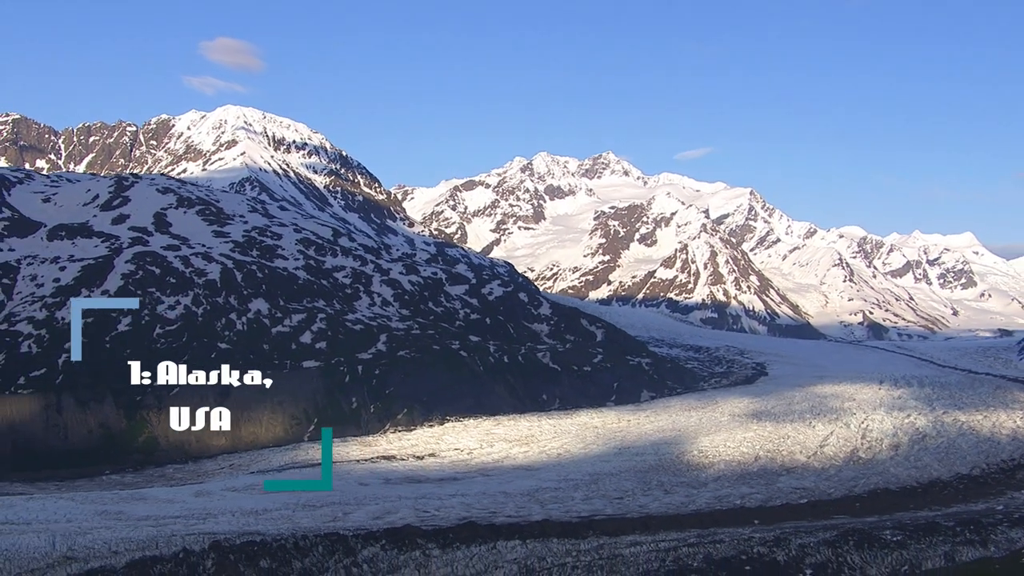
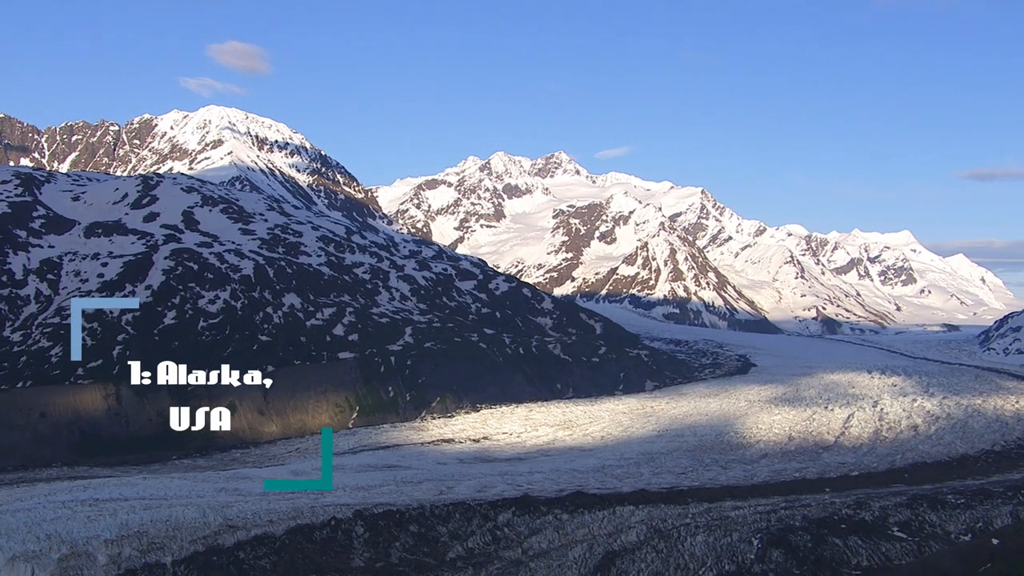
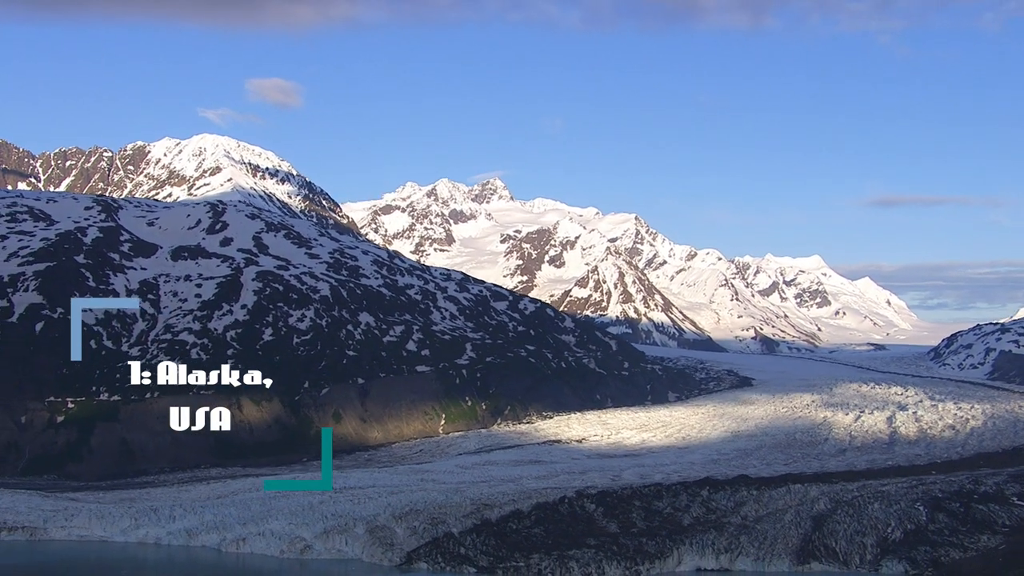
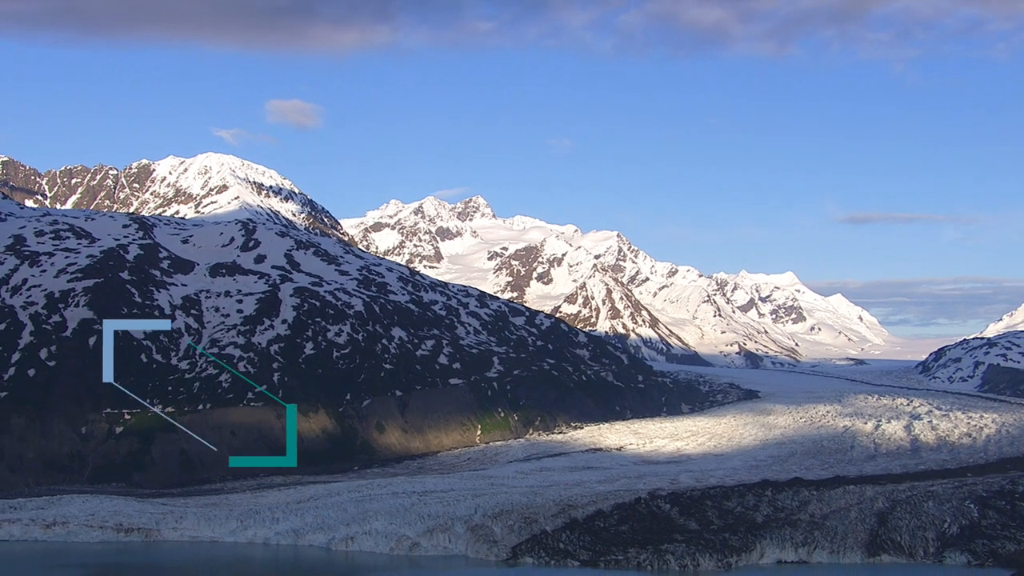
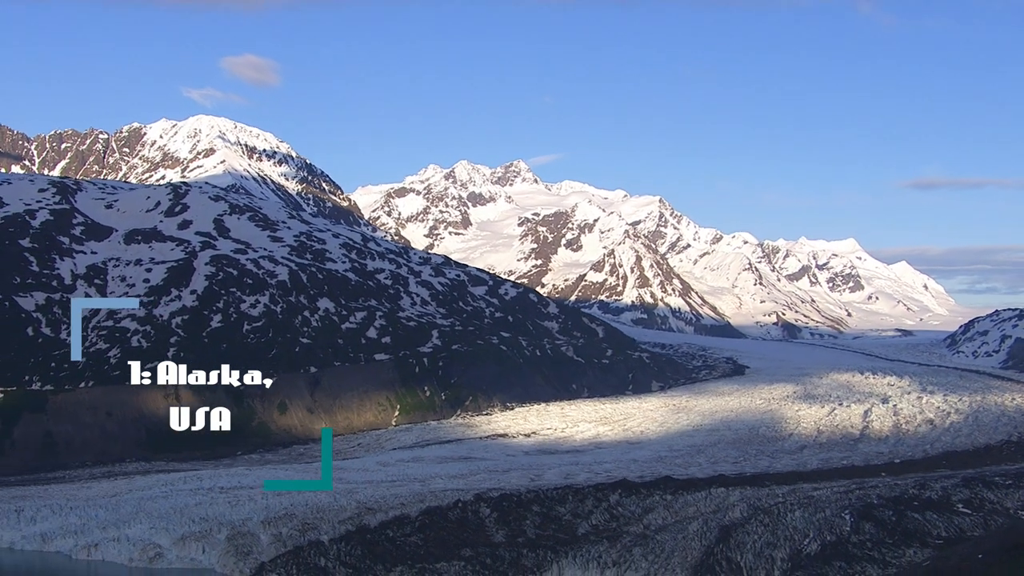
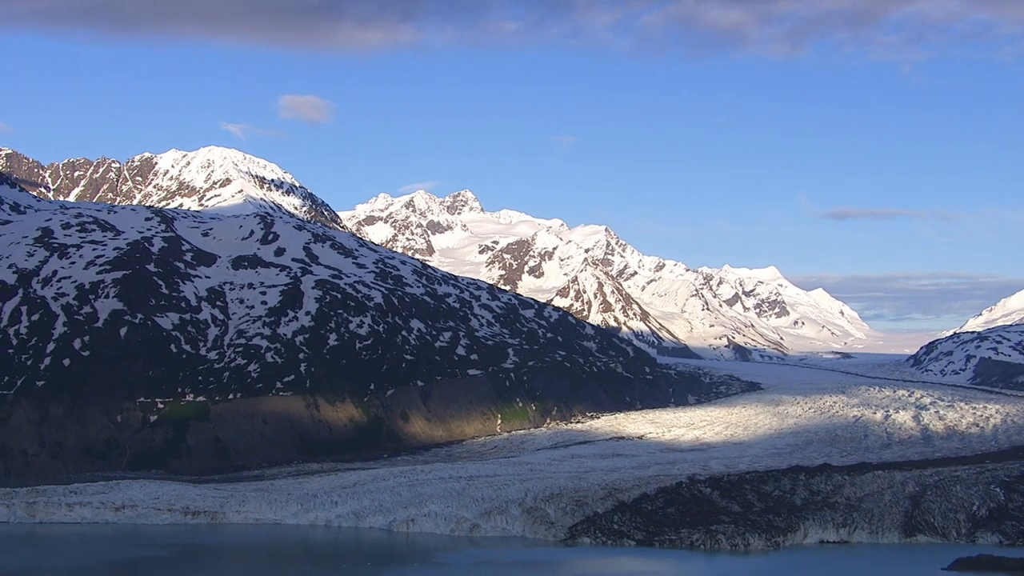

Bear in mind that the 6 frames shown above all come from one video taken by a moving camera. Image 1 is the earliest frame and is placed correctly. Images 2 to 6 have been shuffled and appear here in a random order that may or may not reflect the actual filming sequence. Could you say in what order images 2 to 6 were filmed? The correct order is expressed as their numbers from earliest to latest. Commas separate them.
2, 5, 3, 4, 6
